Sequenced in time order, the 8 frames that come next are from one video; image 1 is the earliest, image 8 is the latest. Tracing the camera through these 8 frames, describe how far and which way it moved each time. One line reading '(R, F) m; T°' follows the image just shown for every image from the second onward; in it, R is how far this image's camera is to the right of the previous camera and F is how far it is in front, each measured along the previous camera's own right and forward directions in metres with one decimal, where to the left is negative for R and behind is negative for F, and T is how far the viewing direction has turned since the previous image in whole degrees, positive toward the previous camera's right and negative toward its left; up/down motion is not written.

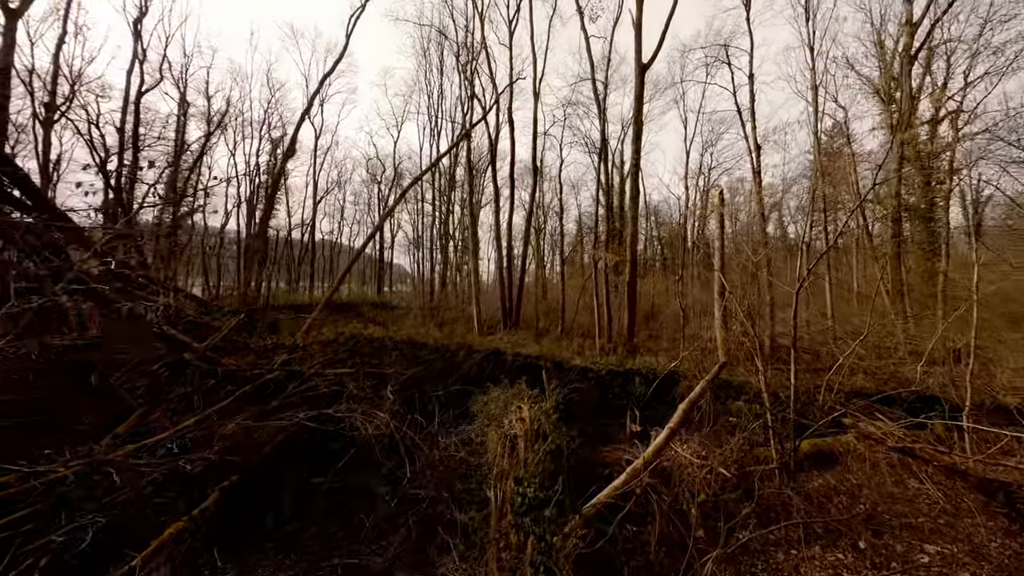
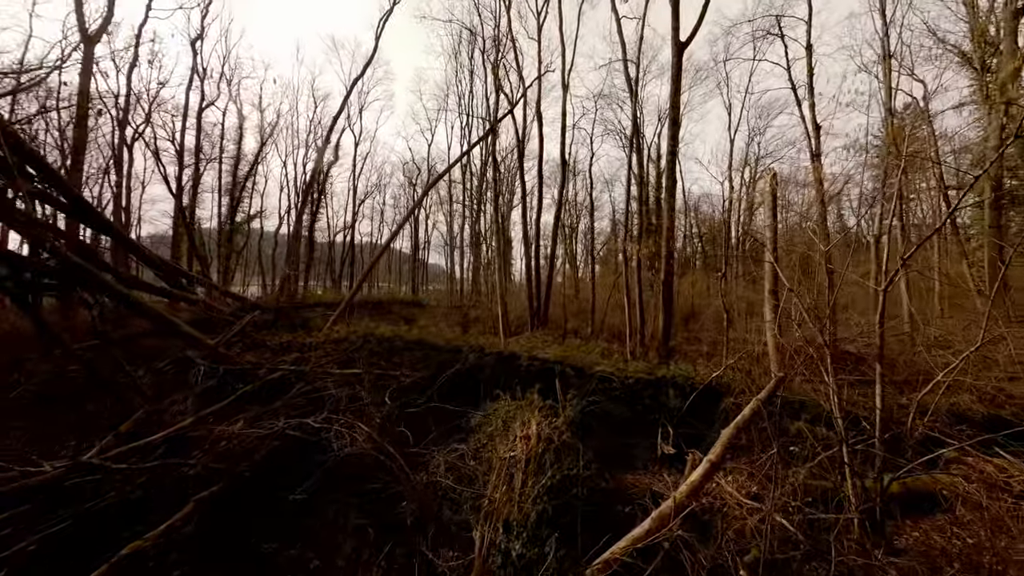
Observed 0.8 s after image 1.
(+0.4, +0.7) m; -6°
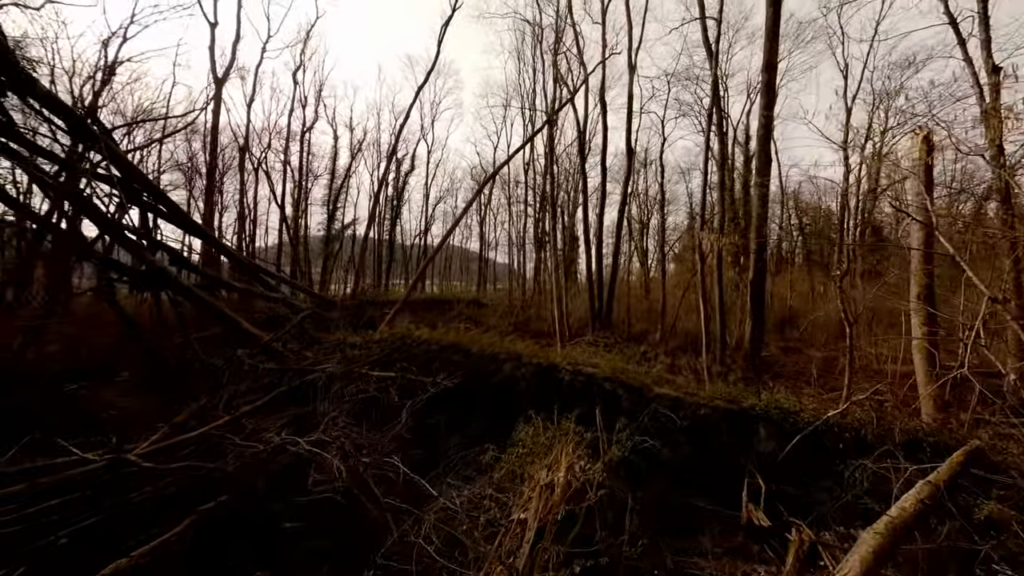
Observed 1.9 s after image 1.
(+0.5, +1.0) m; -12°
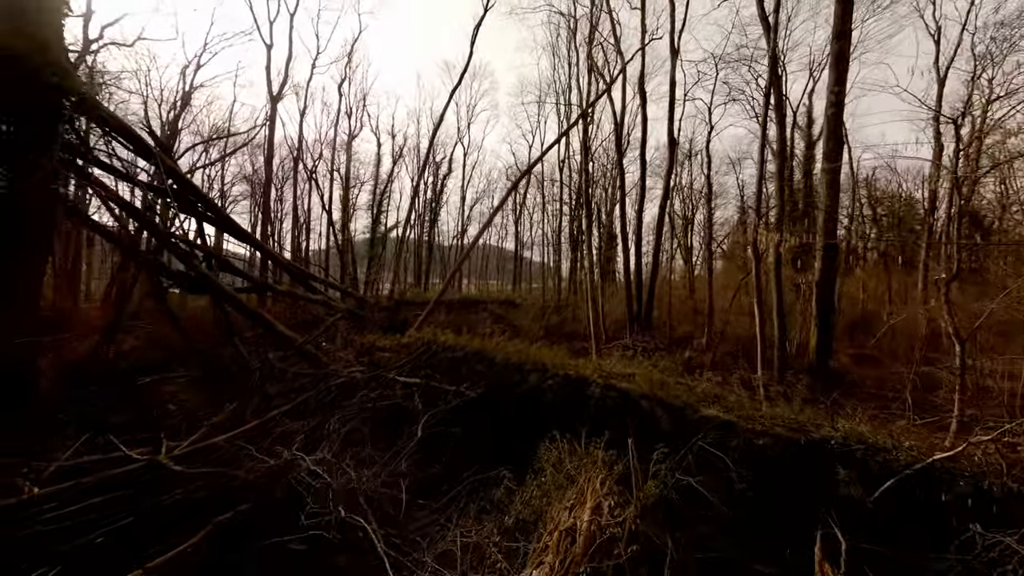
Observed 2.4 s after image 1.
(+0.2, +0.4) m; -7°
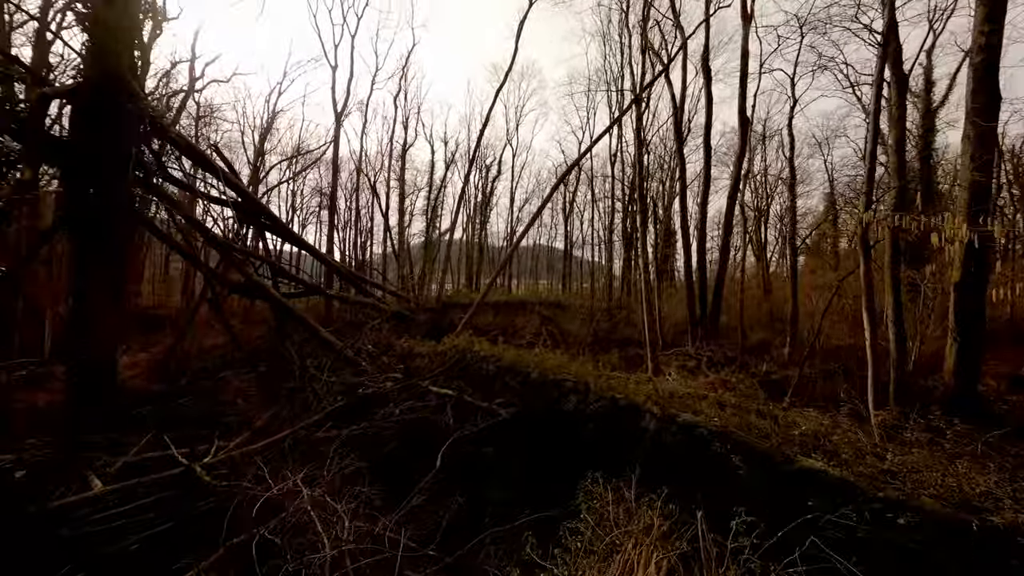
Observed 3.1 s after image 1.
(+0.2, +0.8) m; -9°
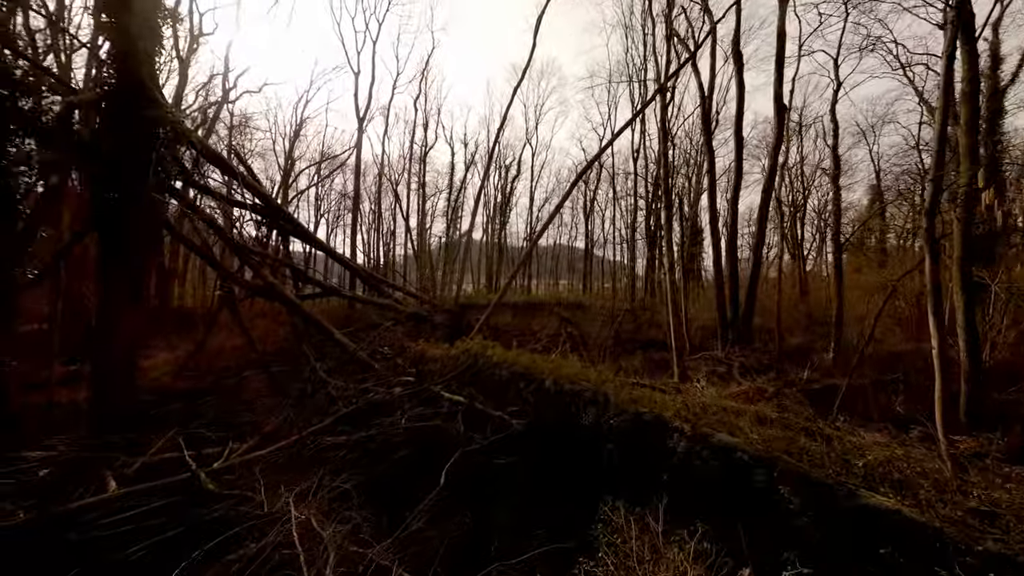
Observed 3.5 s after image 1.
(+0.1, +0.4) m; -4°
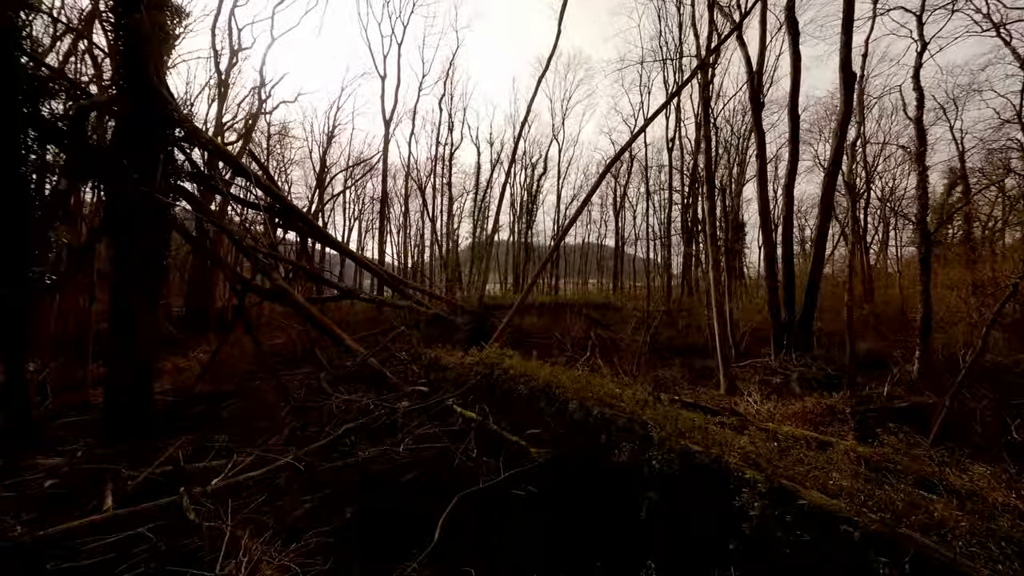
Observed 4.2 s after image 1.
(+0.2, +0.9) m; -5°
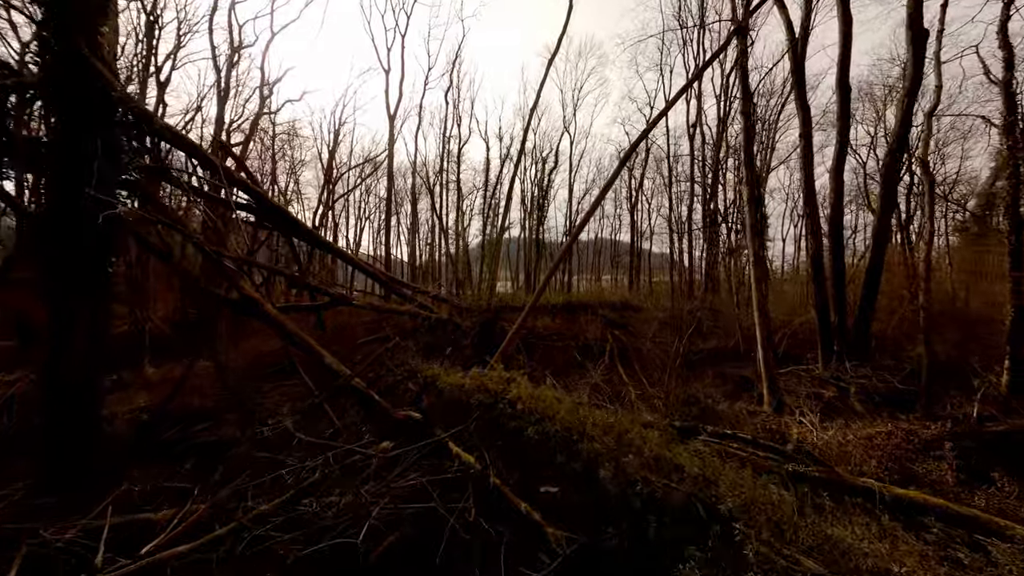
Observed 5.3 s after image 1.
(+0.1, +1.3) m; -2°
